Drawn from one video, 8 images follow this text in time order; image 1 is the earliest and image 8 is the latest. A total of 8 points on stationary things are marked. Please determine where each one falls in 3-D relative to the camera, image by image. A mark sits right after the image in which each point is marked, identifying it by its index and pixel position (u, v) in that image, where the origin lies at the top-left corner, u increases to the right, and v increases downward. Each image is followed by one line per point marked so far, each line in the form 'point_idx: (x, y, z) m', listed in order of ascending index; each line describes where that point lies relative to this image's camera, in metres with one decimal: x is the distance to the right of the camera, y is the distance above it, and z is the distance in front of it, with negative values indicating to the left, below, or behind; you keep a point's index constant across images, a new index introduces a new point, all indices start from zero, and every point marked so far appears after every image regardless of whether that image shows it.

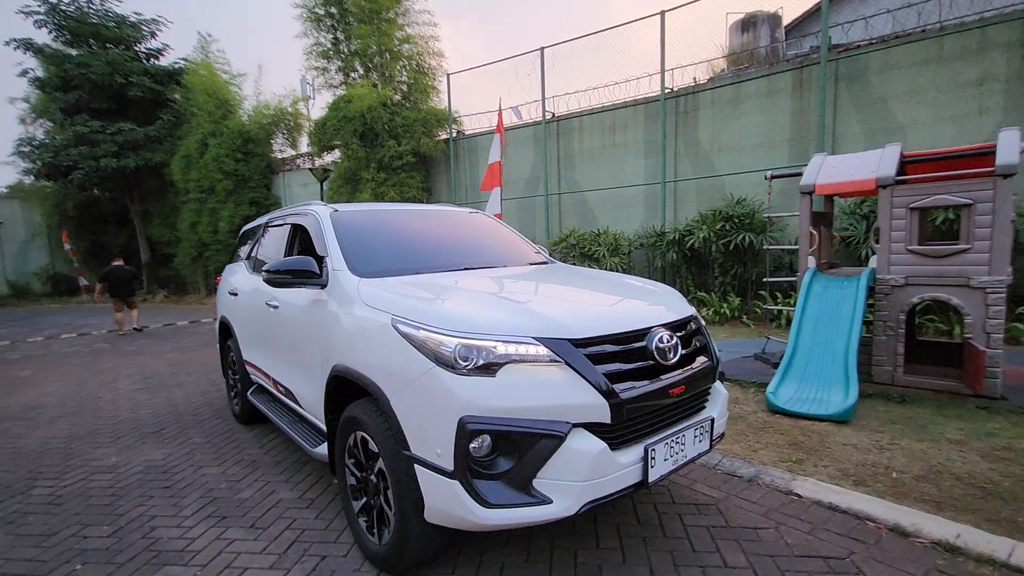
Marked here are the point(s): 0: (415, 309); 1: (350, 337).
0: (-0.5, -0.1, +2.4) m
1: (-0.9, -0.3, +2.7) m
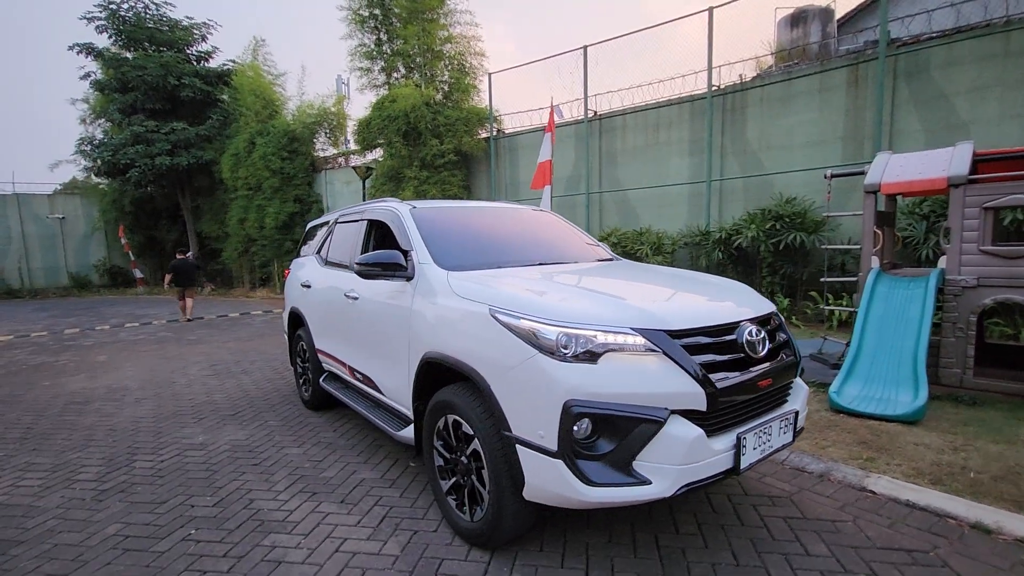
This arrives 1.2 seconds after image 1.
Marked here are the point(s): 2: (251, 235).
0: (0.0, -0.1, +2.5) m
1: (-0.4, -0.2, +2.8) m
2: (-10.1, +2.0, +19.0) m
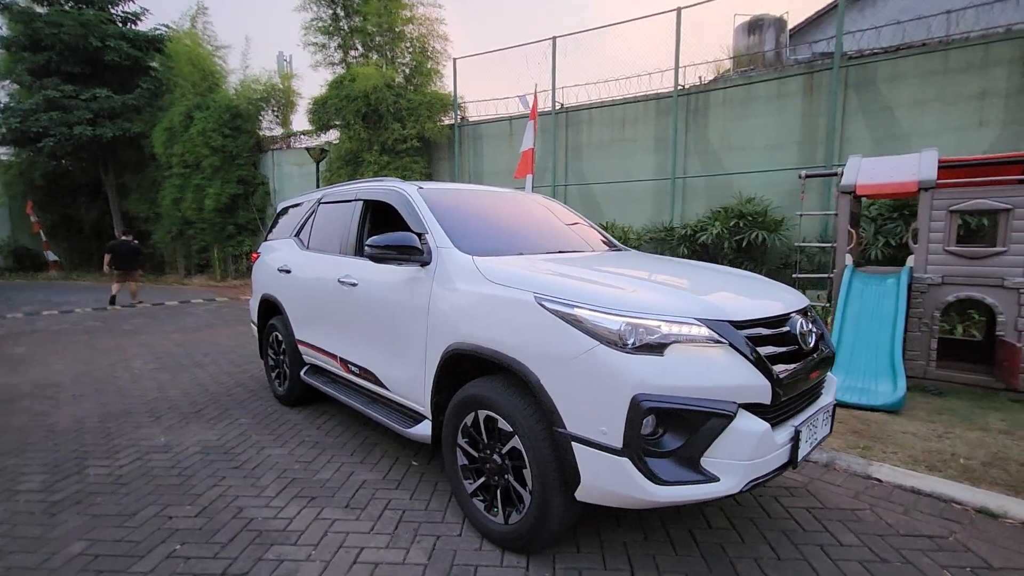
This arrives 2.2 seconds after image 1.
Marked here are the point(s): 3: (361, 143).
0: (+0.2, 0.0, +2.3) m
1: (-0.2, -0.1, +2.6) m
2: (-11.7, +2.5, +17.6) m
3: (-4.3, +4.1, +14.0) m
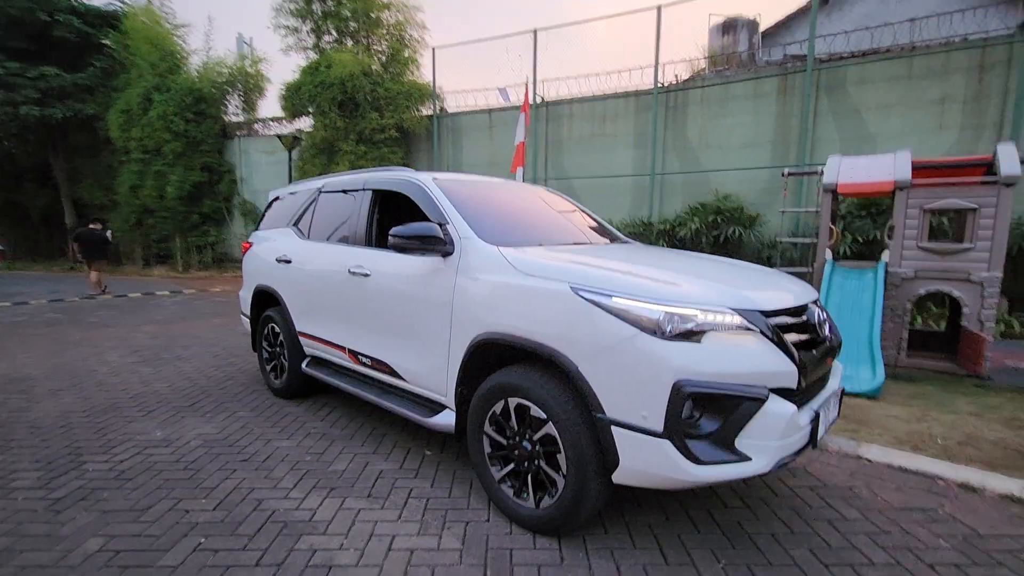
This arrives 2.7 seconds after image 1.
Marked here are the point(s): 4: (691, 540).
0: (+0.4, +0.1, +2.4) m
1: (-0.1, -0.1, +2.7) m
2: (-12.5, +2.8, +16.8) m
3: (-4.9, +4.4, +13.7) m
4: (+0.9, -1.3, +2.5) m
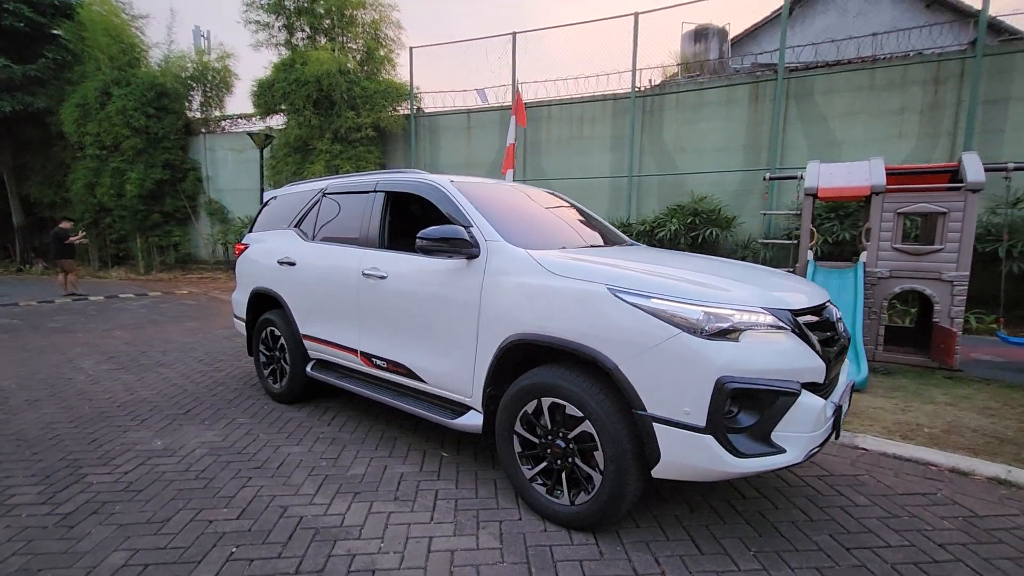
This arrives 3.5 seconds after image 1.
0: (+0.6, 0.0, +2.5) m
1: (+0.1, -0.1, +2.7) m
2: (-13.2, +2.7, +16.0) m
3: (-5.5, +4.3, +13.4) m
4: (+1.1, -1.3, +2.7) m
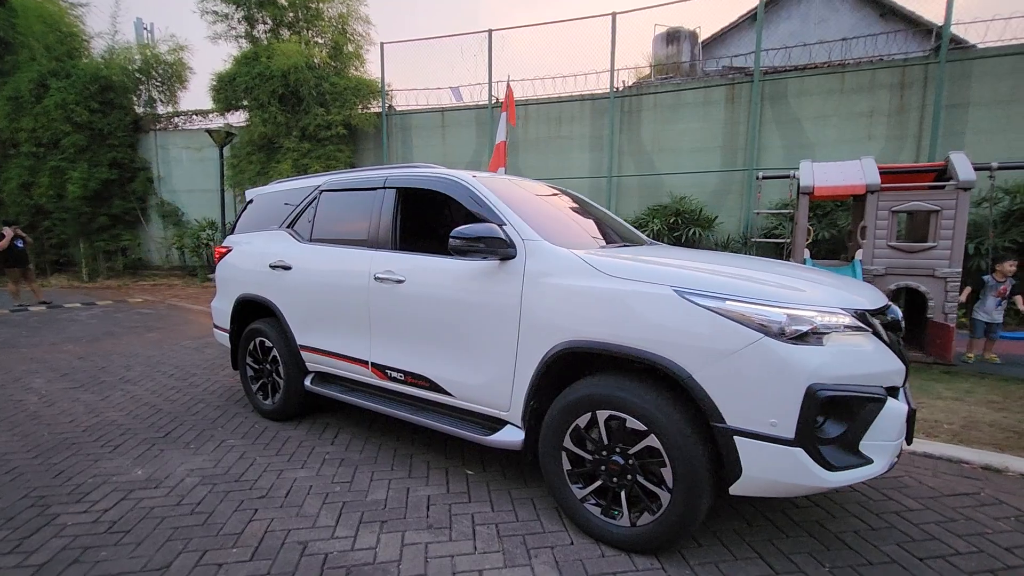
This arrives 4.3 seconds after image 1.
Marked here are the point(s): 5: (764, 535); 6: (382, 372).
0: (+0.9, 0.0, +2.3) m
1: (+0.4, -0.1, +2.5) m
2: (-14.0, +2.5, +14.7) m
3: (-6.1, +4.2, +12.7) m
4: (+1.4, -1.3, +2.5) m
5: (+1.3, -1.3, +2.6) m
6: (-0.9, -0.6, +3.4) m
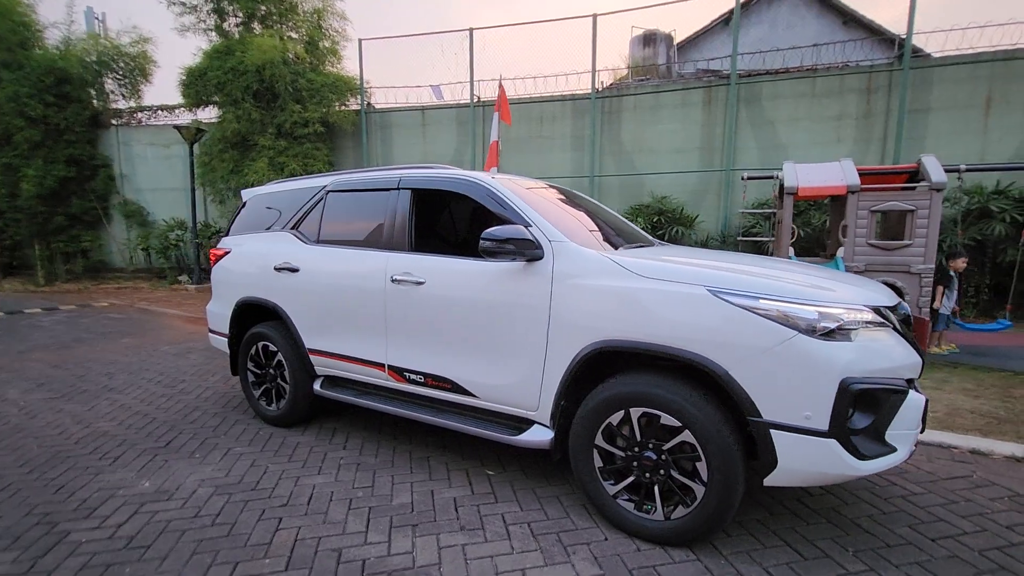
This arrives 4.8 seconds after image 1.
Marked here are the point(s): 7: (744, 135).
0: (+1.1, 0.0, +2.4) m
1: (+0.5, -0.1, +2.5) m
2: (-14.6, +2.3, +13.8) m
3: (-6.6, +4.1, +12.4) m
4: (+1.6, -1.3, +2.6) m
5: (+1.5, -1.3, +2.7) m
6: (-0.8, -0.6, +3.4) m
7: (+5.2, +3.4, +10.9) m
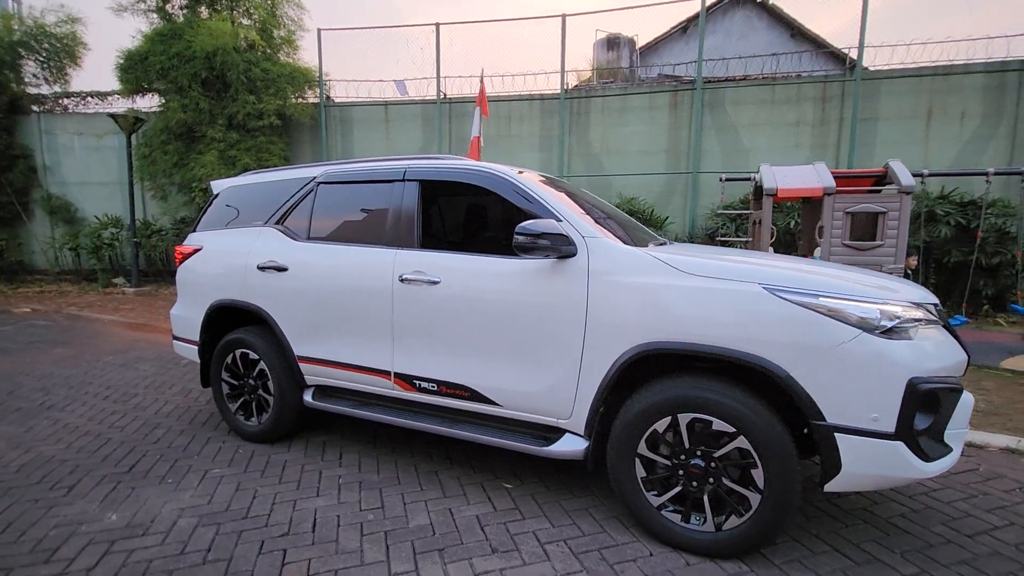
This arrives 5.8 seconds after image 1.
0: (+1.3, +0.1, +2.3) m
1: (+0.7, -0.1, +2.4) m
2: (-15.4, +2.2, +12.2) m
3: (-7.3, +4.1, +11.5) m
4: (+1.8, -1.3, +2.6) m
5: (+1.7, -1.3, +2.6) m
6: (-0.7, -0.6, +3.1) m
7: (+4.5, +3.4, +11.2) m
